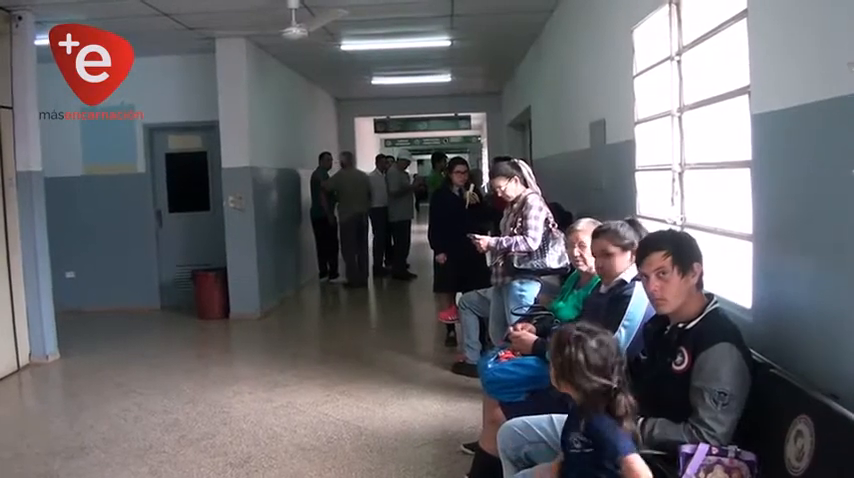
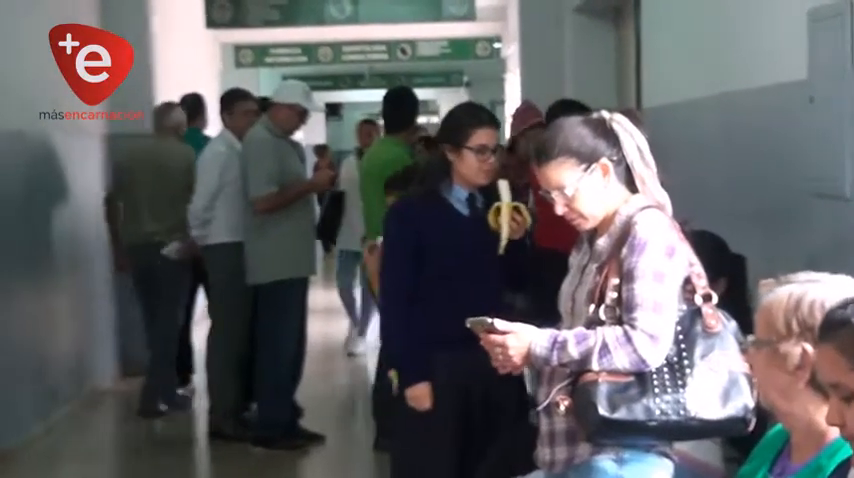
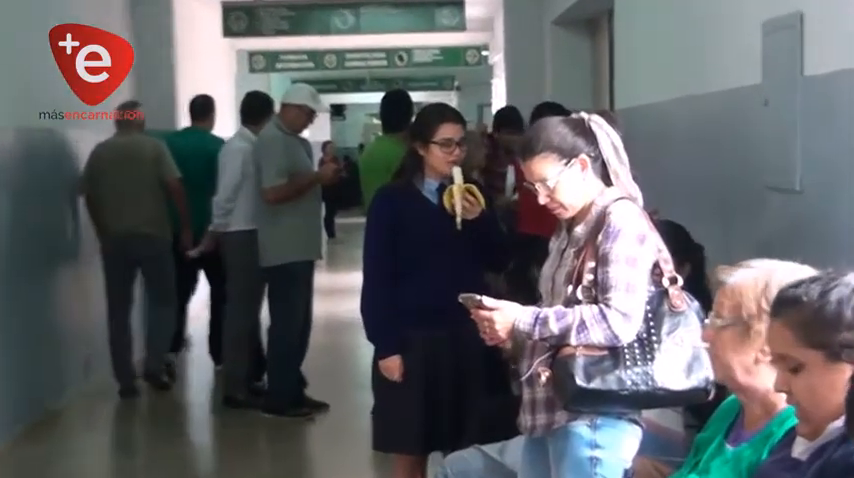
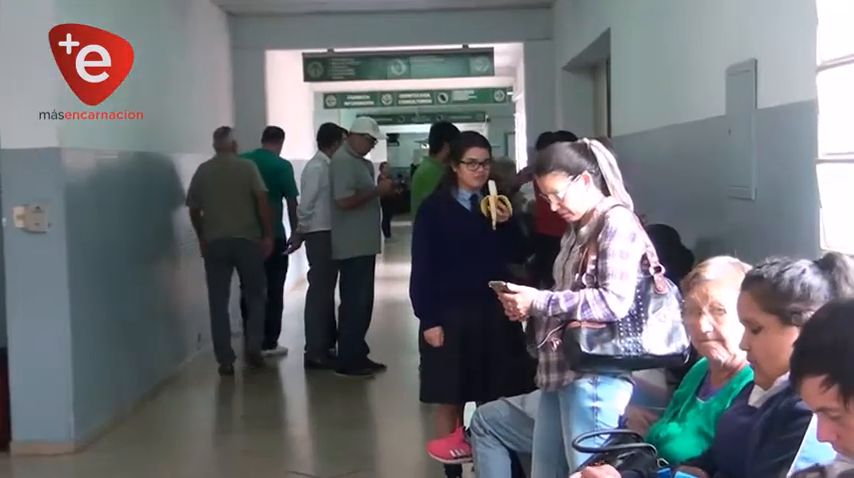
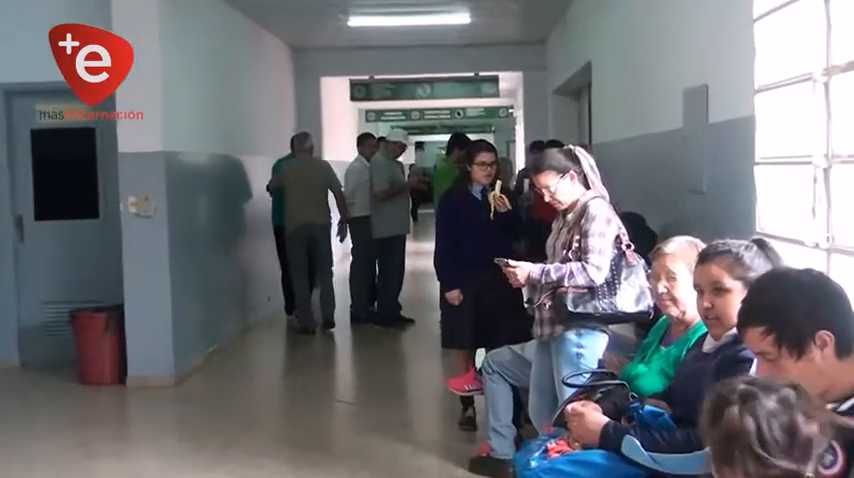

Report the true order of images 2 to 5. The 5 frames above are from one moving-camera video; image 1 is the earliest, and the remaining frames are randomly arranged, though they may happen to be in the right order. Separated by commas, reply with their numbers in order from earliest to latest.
5, 4, 3, 2
